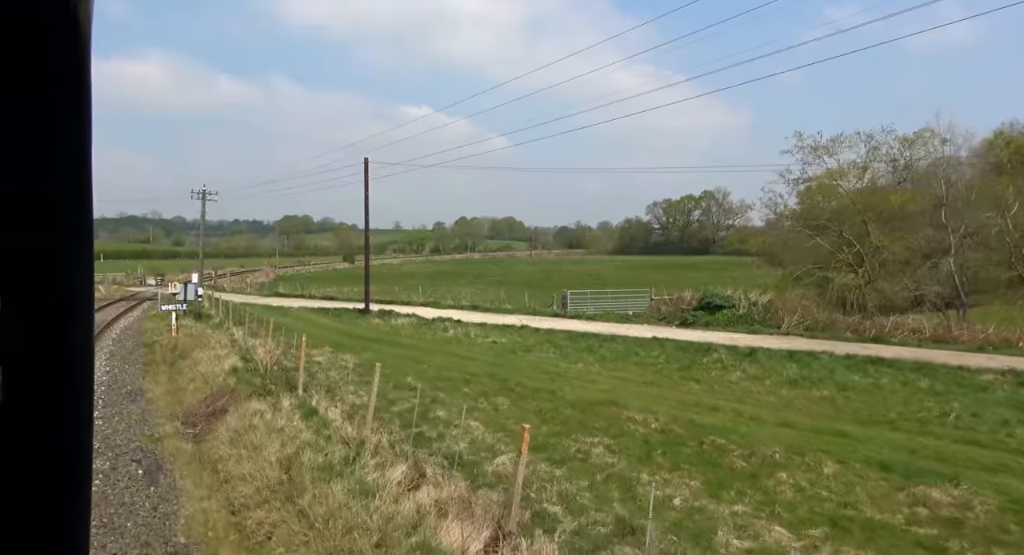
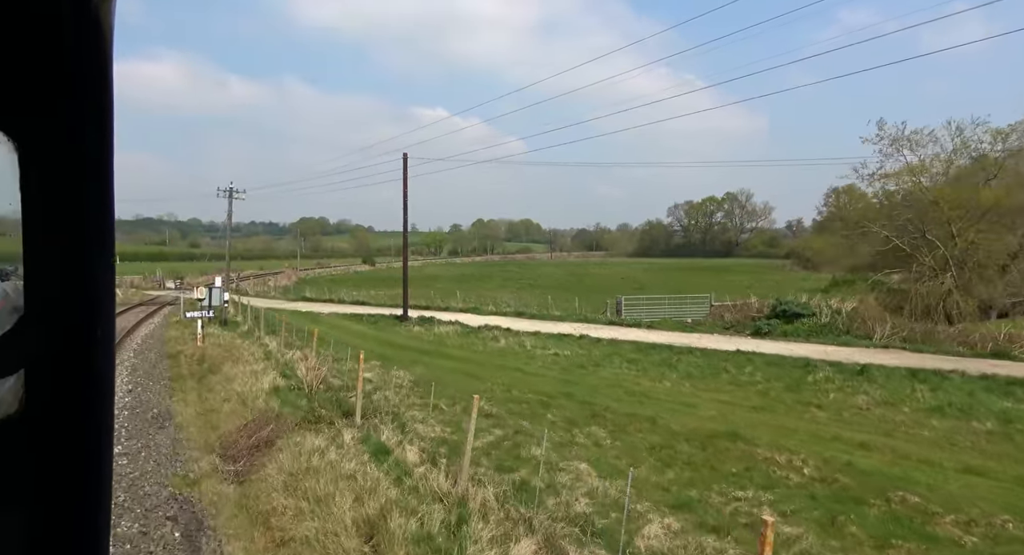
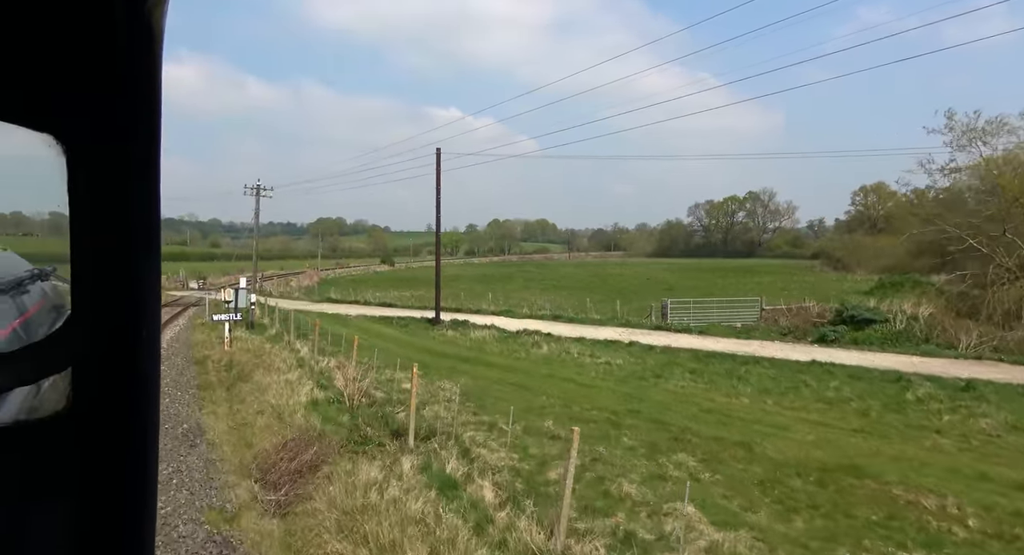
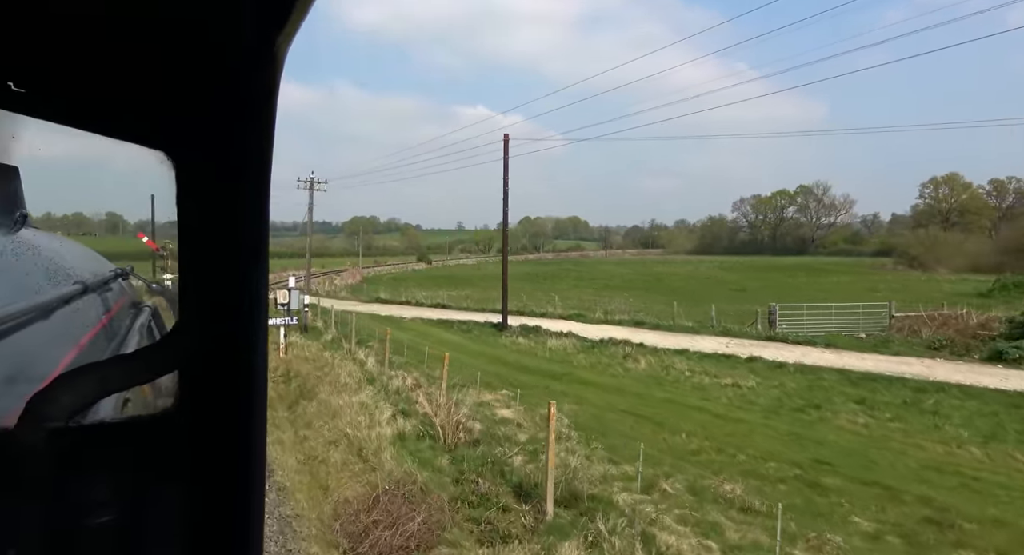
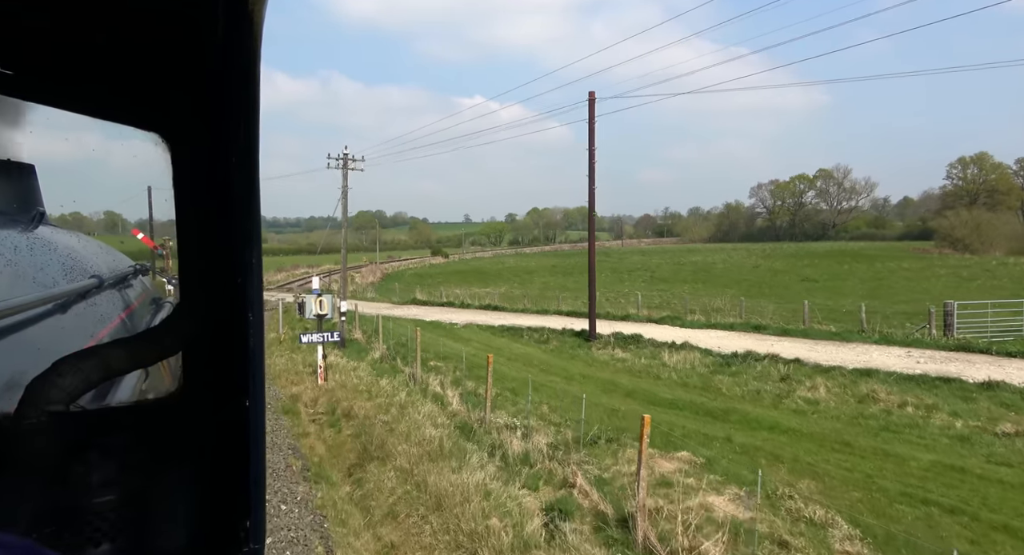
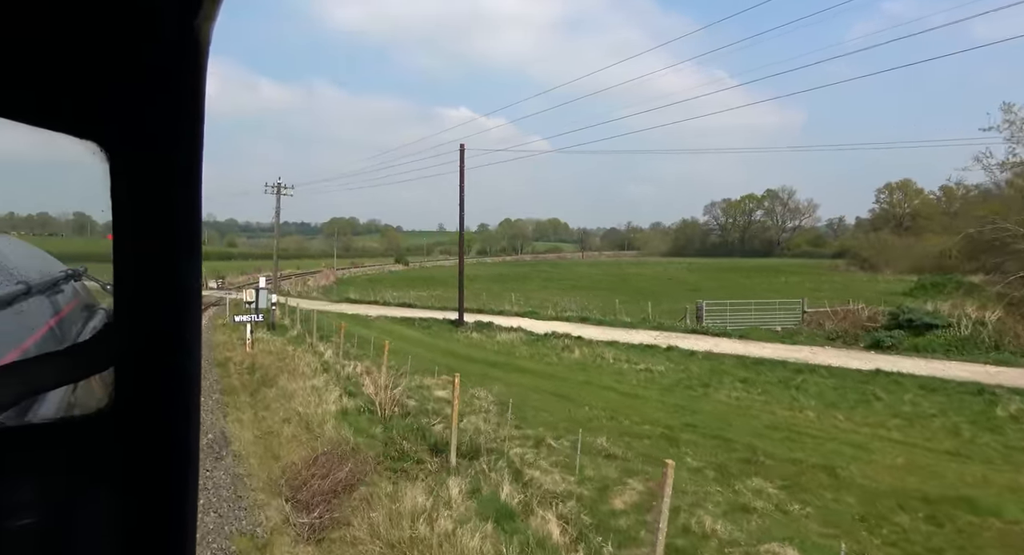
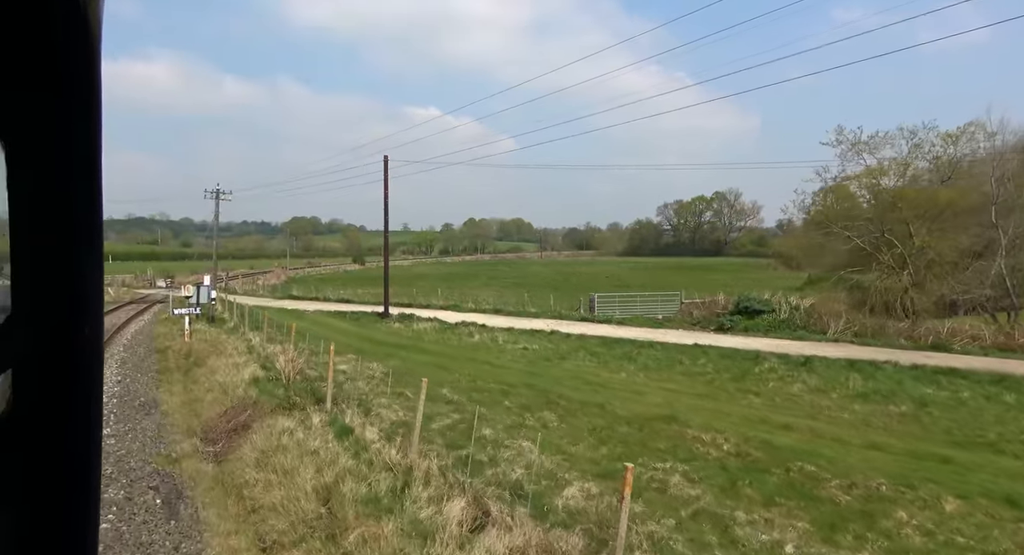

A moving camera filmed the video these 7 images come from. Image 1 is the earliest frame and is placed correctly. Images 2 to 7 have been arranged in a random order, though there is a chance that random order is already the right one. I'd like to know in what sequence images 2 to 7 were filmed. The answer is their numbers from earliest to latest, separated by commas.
7, 2, 3, 6, 4, 5
